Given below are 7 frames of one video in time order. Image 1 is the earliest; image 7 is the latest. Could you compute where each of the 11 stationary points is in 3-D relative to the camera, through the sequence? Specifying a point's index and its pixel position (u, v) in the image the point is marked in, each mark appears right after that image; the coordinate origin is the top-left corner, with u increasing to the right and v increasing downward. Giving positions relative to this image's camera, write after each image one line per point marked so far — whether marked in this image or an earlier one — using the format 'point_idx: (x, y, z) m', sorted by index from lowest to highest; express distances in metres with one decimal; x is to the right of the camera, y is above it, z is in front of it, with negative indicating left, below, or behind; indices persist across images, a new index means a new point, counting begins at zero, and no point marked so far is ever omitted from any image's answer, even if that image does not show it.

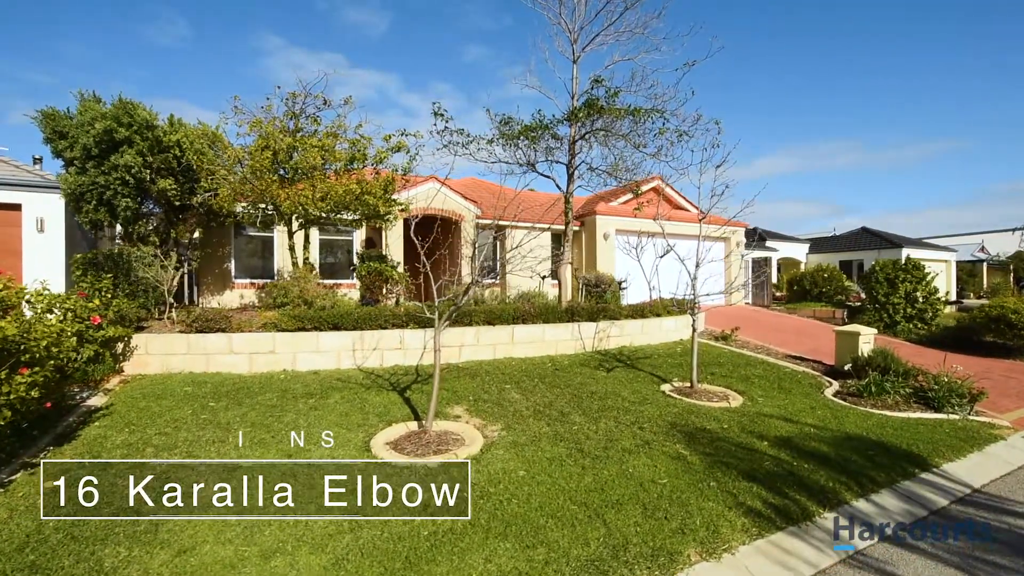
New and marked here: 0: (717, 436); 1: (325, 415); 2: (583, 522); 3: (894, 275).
0: (+2.4, -1.8, +6.4) m
1: (-2.4, -1.6, +6.6) m
2: (+0.3, -1.9, +4.6) m
3: (+10.3, +0.3, +14.3) m
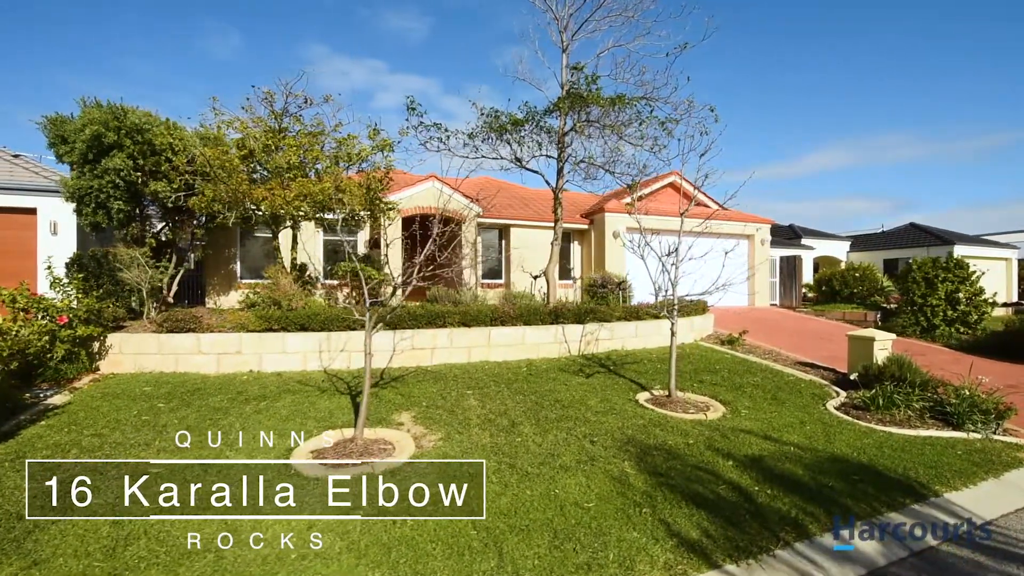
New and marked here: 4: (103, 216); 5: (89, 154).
0: (+1.8, -1.8, +5.7) m
1: (-3.1, -1.6, +6.4) m
2: (-0.6, -1.9, +4.2) m
3: (+10.3, +0.3, +12.9) m
4: (-8.0, +1.4, +10.4) m
5: (-8.1, +2.5, +10.1) m
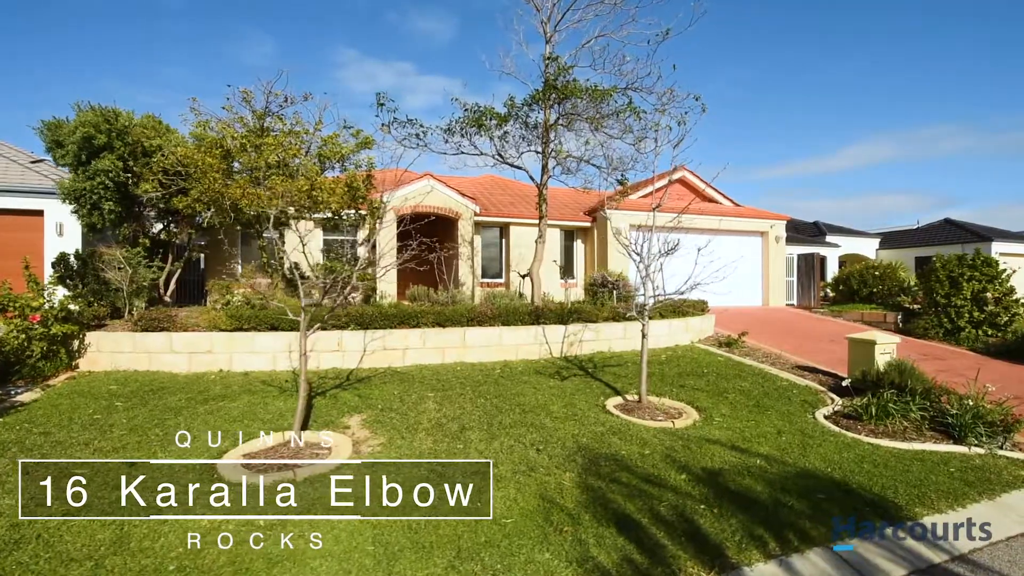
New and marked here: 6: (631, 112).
0: (+1.1, -1.8, +5.3) m
1: (-3.7, -1.6, +6.3) m
2: (-1.3, -1.9, +3.9) m
3: (+10.1, +0.3, +12.0) m
4: (-8.3, +1.4, +10.6) m
5: (-8.4, +2.5, +10.3) m
6: (+2.0, +3.1, +9.2) m
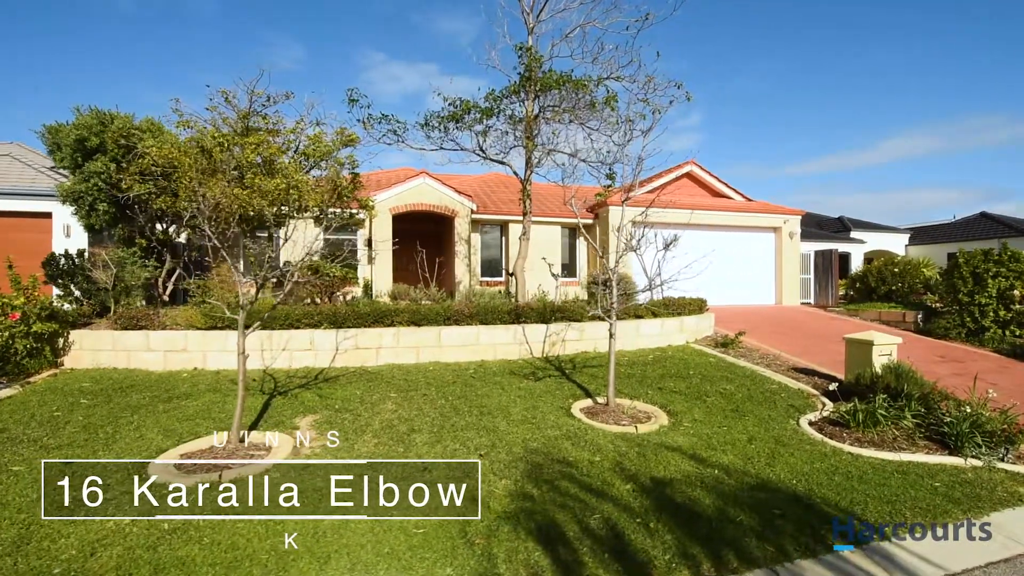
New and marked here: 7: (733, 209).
0: (+0.5, -1.7, +5.0) m
1: (-4.2, -1.6, +6.3) m
2: (-2.0, -1.9, +3.8) m
3: (+9.9, +0.4, +11.1) m
4: (-8.6, +1.4, +10.8) m
5: (-8.7, +2.6, +10.5) m
6: (+1.6, +3.1, +8.9) m
7: (+6.3, +2.2, +15.0) m
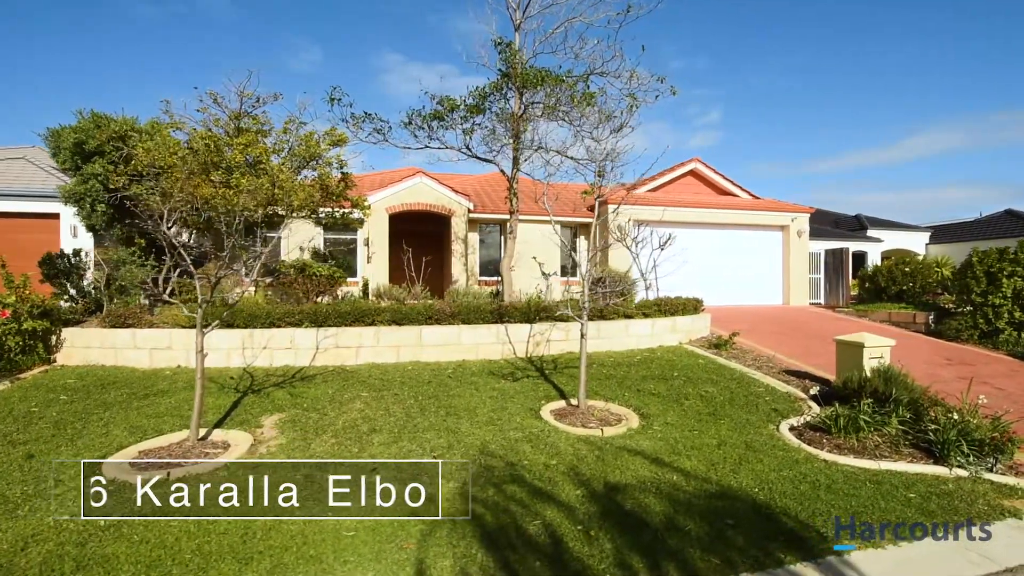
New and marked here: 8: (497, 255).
0: (+0.1, -1.7, +4.9) m
1: (-4.6, -1.5, +6.3) m
2: (-2.5, -1.9, +3.7) m
3: (+9.7, +0.4, +10.6) m
4: (-8.8, +1.4, +11.1) m
5: (-8.9, +2.6, +10.8) m
6: (+1.4, +3.1, +8.7) m
7: (+6.3, +2.2, +14.6) m
8: (-0.4, +0.9, +15.1) m
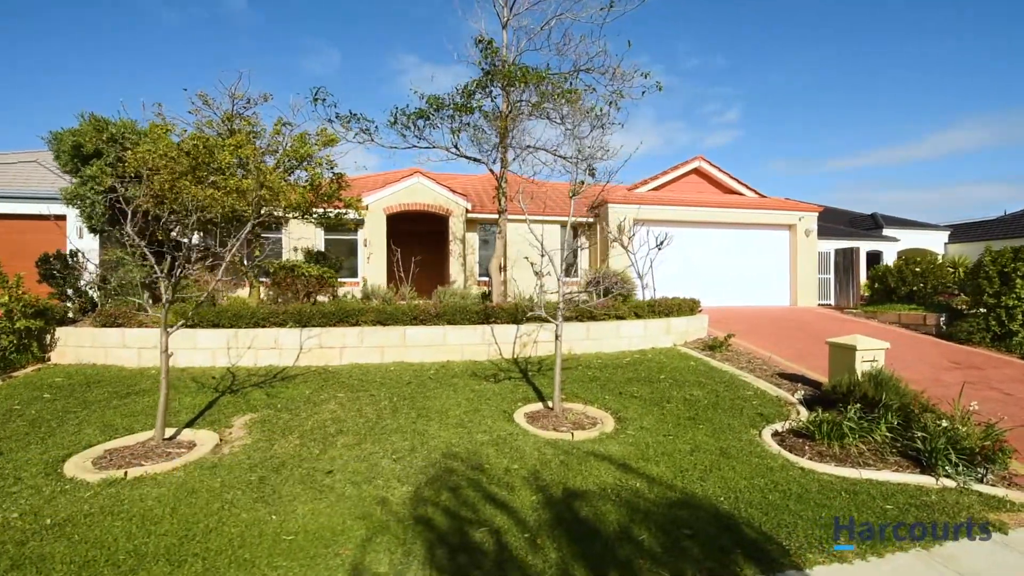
0: (-0.3, -1.7, +4.8) m
1: (-4.9, -1.5, +6.4) m
2: (-2.9, -1.9, +3.7) m
3: (+9.5, +0.4, +10.1) m
4: (-9.0, +1.4, +11.3) m
5: (-9.1, +2.6, +11.0) m
6: (+1.1, +3.1, +8.5) m
7: (+6.2, +2.2, +14.2) m
8: (-0.4, +0.9, +15.0) m
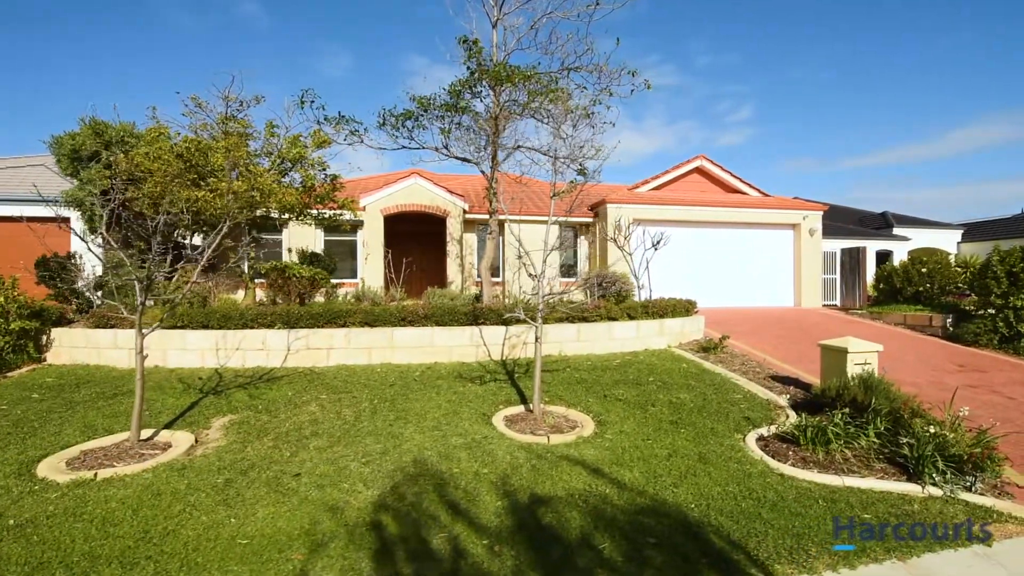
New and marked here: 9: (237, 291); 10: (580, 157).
0: (-0.6, -1.7, +4.7) m
1: (-5.2, -1.6, +6.4) m
2: (-3.2, -1.9, +3.7) m
3: (+9.3, +0.4, +9.7) m
4: (-9.1, +1.4, +11.4) m
5: (-9.2, +2.6, +11.1) m
6: (+0.9, +3.1, +8.4) m
7: (+6.2, +2.2, +14.0) m
8: (-0.5, +0.9, +14.9) m
9: (-6.0, -0.1, +11.5) m
10: (+1.2, +2.2, +8.9) m
